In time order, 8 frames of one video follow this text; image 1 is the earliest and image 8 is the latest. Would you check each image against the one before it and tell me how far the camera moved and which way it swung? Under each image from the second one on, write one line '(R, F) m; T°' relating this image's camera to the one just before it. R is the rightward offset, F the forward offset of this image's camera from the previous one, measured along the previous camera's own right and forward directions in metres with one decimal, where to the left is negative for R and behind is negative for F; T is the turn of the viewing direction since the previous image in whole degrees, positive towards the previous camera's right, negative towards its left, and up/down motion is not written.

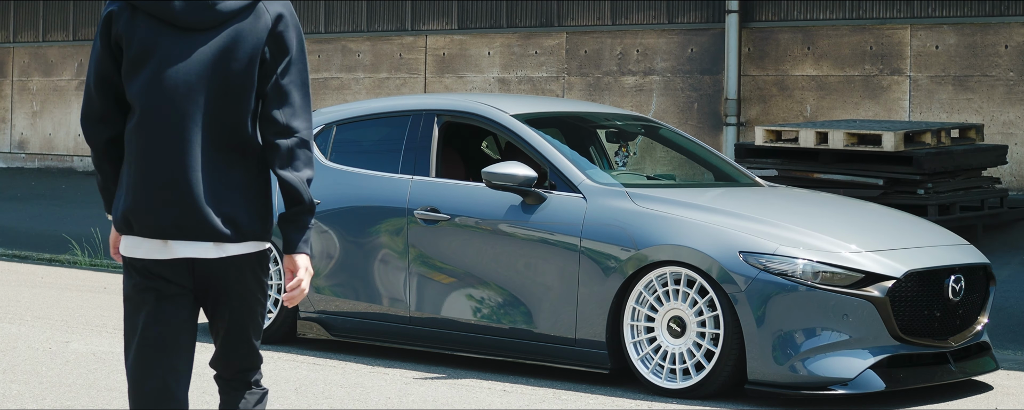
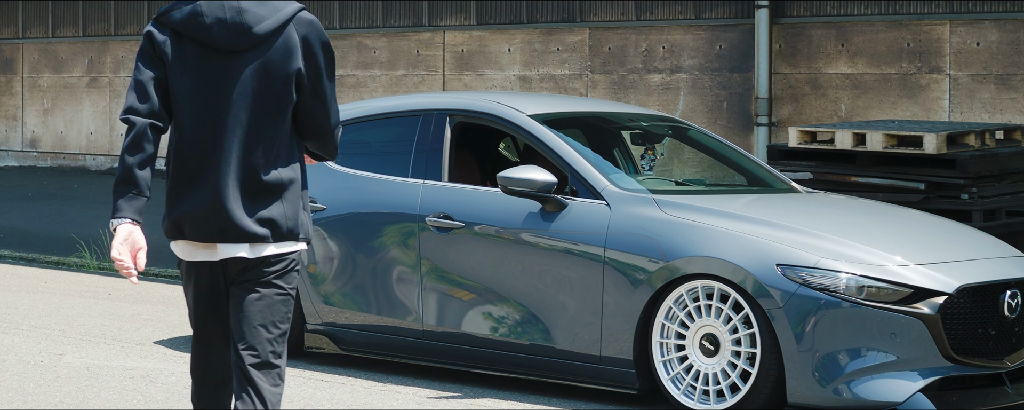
(0.0, +0.4) m; -1°
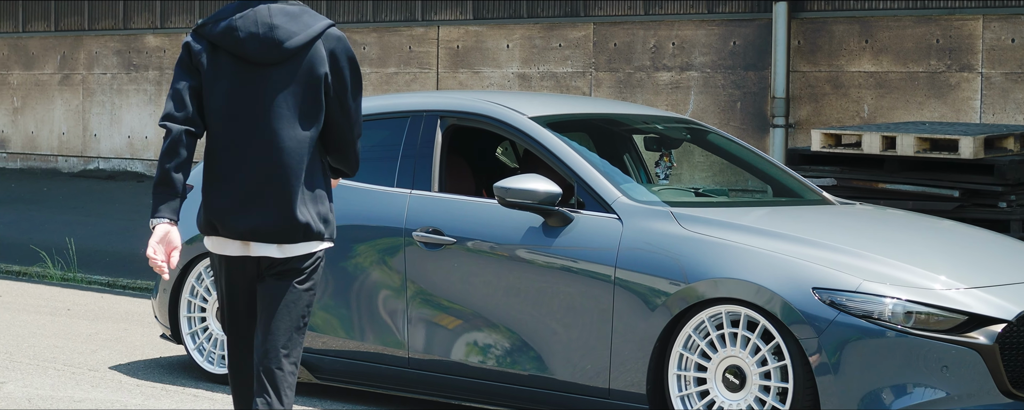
(0.0, +0.6) m; 0°
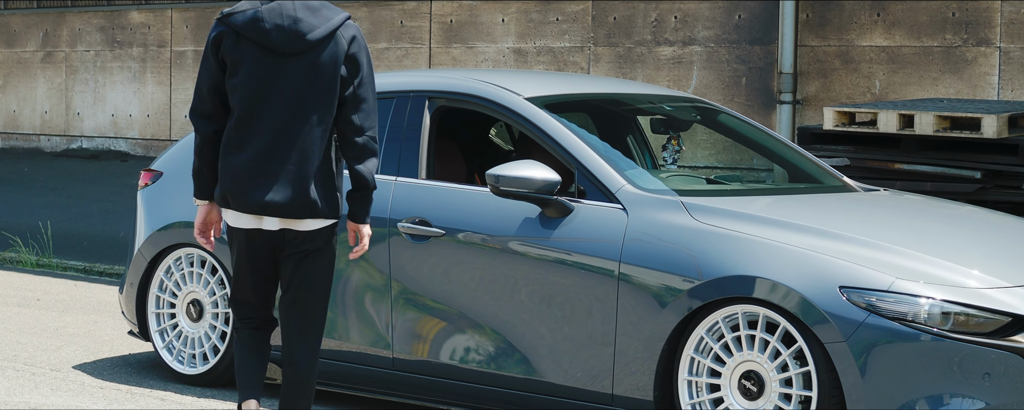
(0.0, +0.4) m; 0°
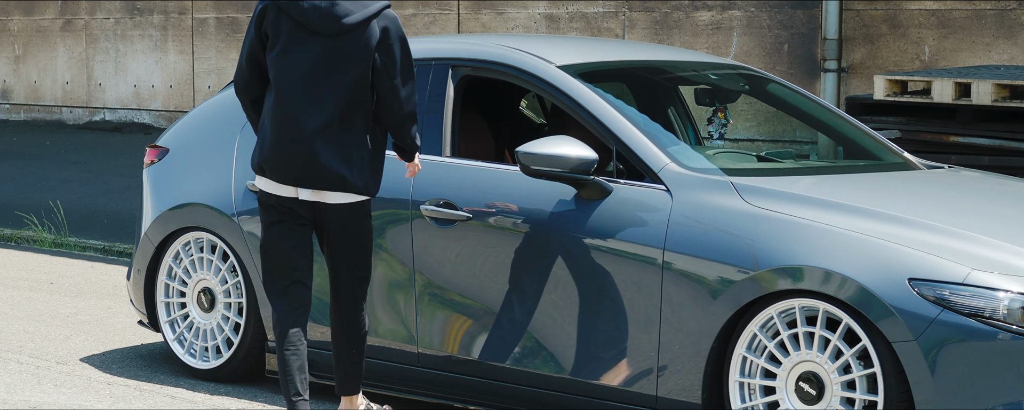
(0.0, +0.4) m; -1°
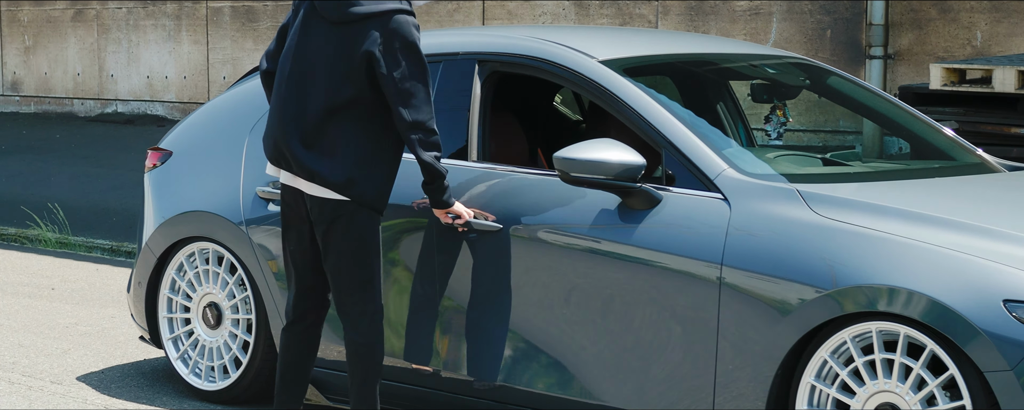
(0.0, +0.4) m; -1°
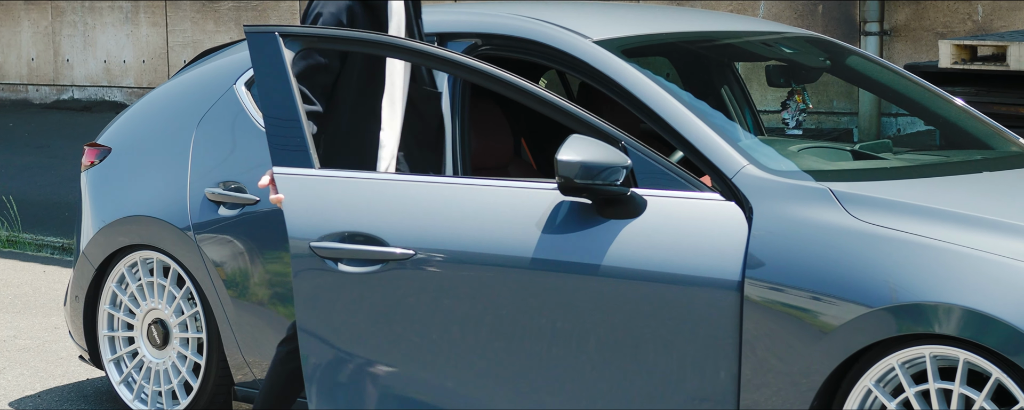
(0.0, +0.4) m; +1°
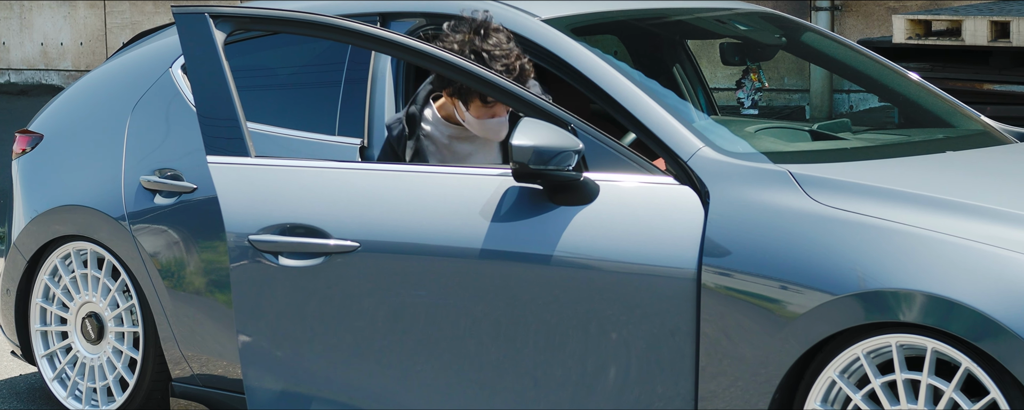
(0.0, +0.1) m; +2°
